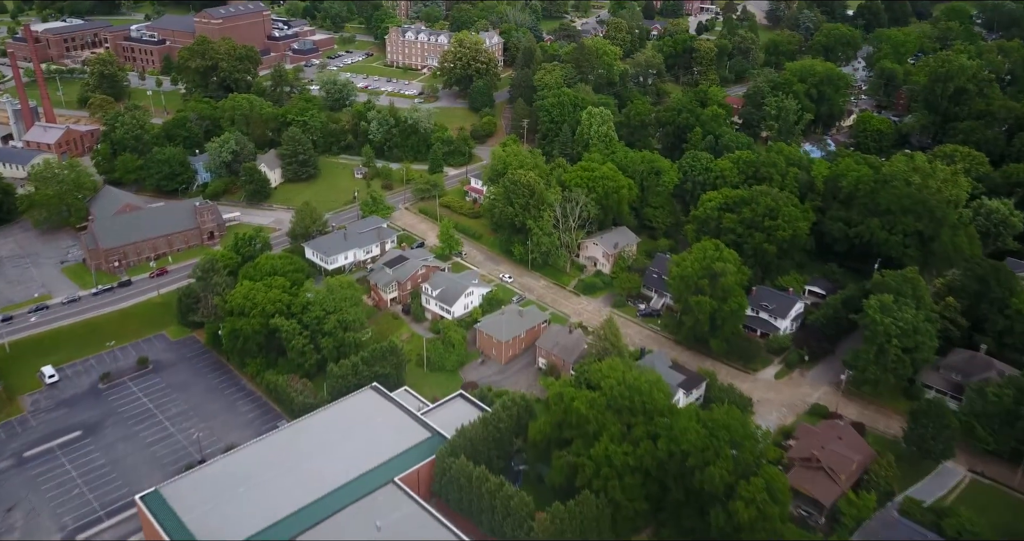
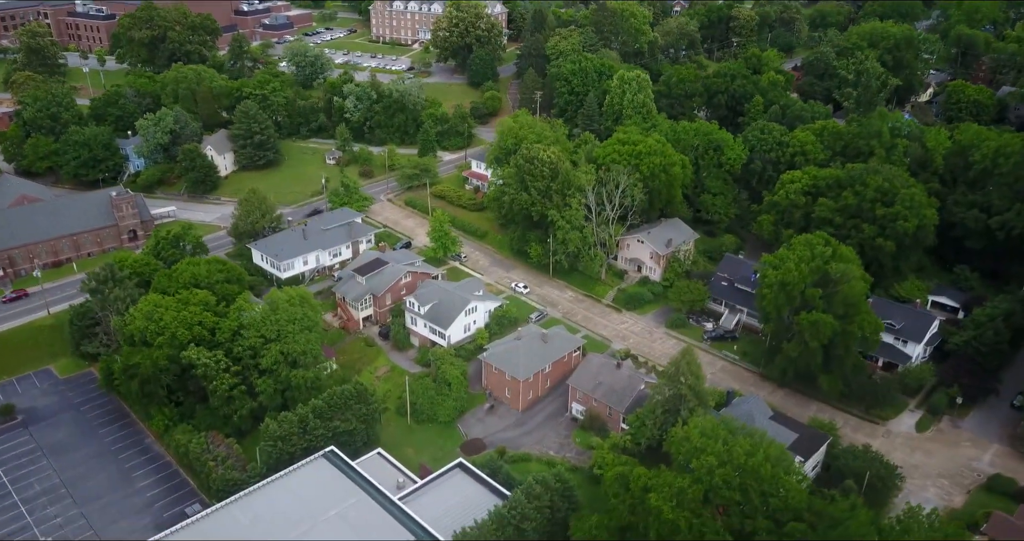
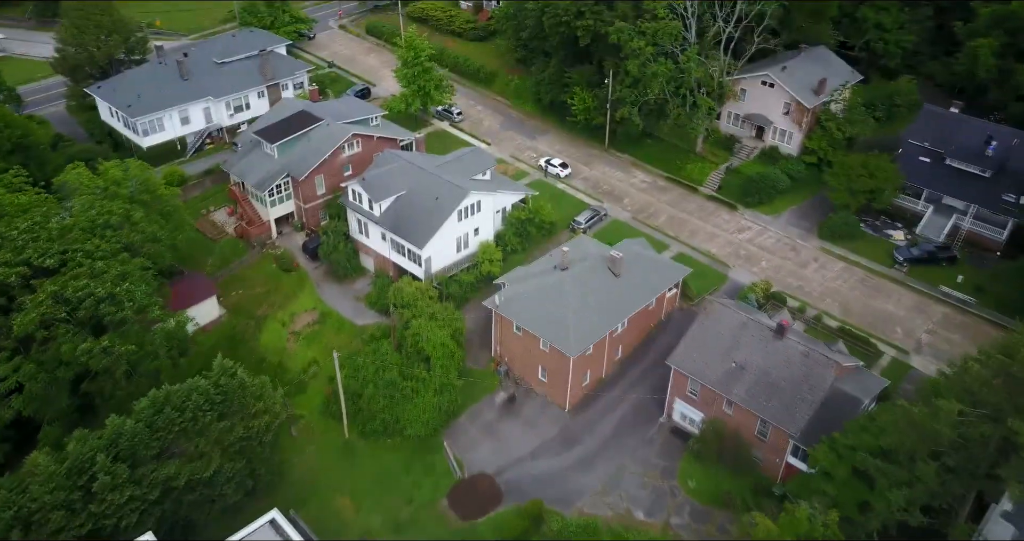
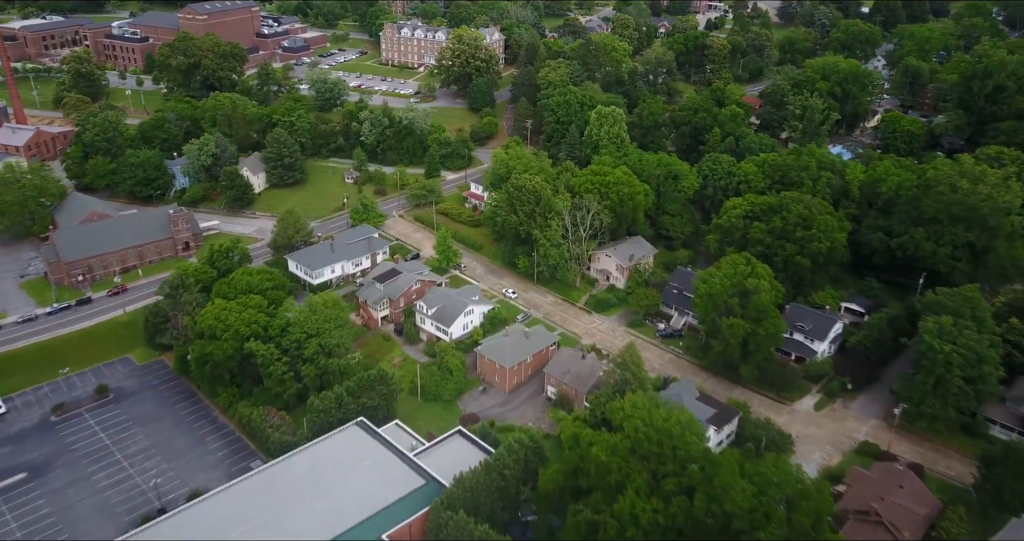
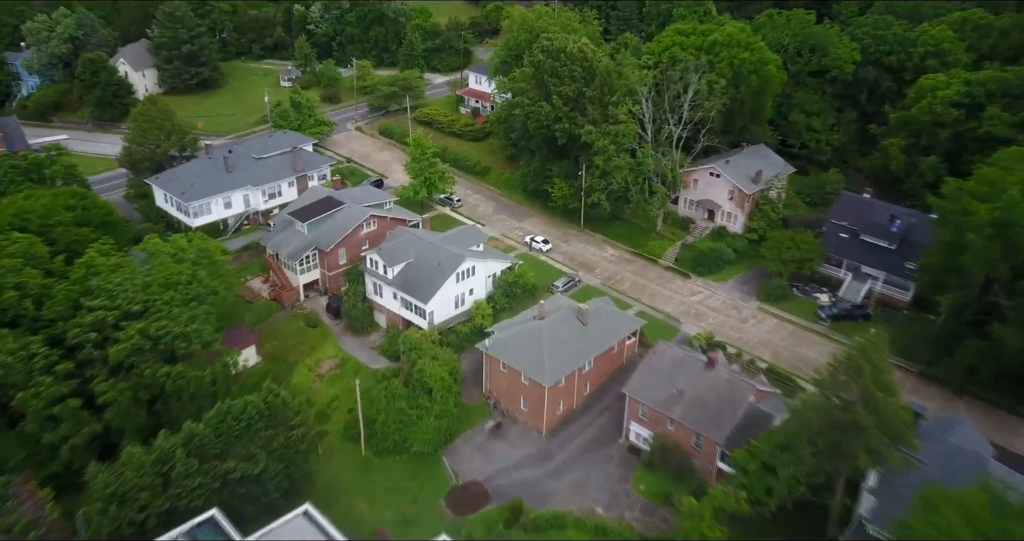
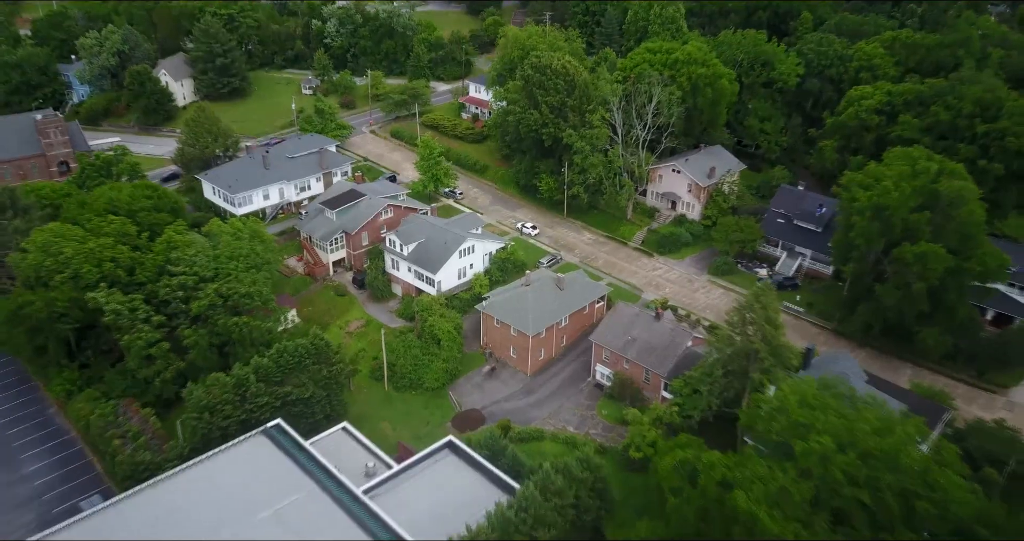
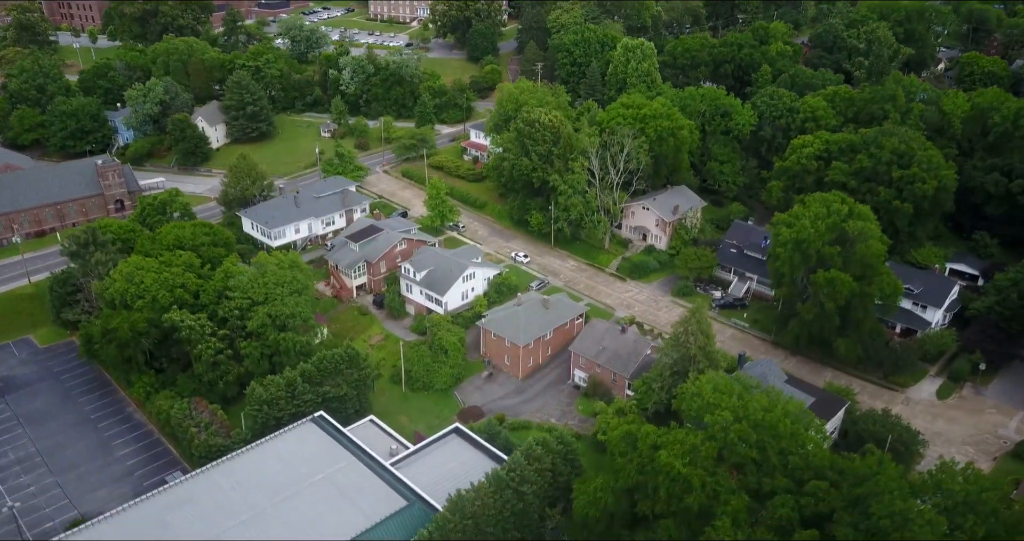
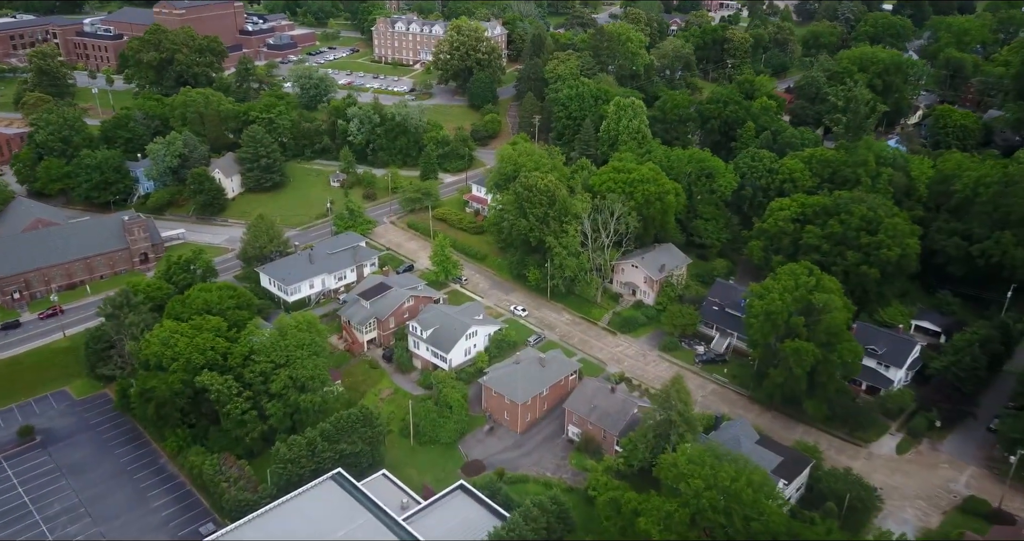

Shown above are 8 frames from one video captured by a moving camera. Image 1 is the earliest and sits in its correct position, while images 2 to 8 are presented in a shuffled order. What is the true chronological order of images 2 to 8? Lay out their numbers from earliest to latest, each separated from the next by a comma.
4, 8, 2, 7, 6, 5, 3
